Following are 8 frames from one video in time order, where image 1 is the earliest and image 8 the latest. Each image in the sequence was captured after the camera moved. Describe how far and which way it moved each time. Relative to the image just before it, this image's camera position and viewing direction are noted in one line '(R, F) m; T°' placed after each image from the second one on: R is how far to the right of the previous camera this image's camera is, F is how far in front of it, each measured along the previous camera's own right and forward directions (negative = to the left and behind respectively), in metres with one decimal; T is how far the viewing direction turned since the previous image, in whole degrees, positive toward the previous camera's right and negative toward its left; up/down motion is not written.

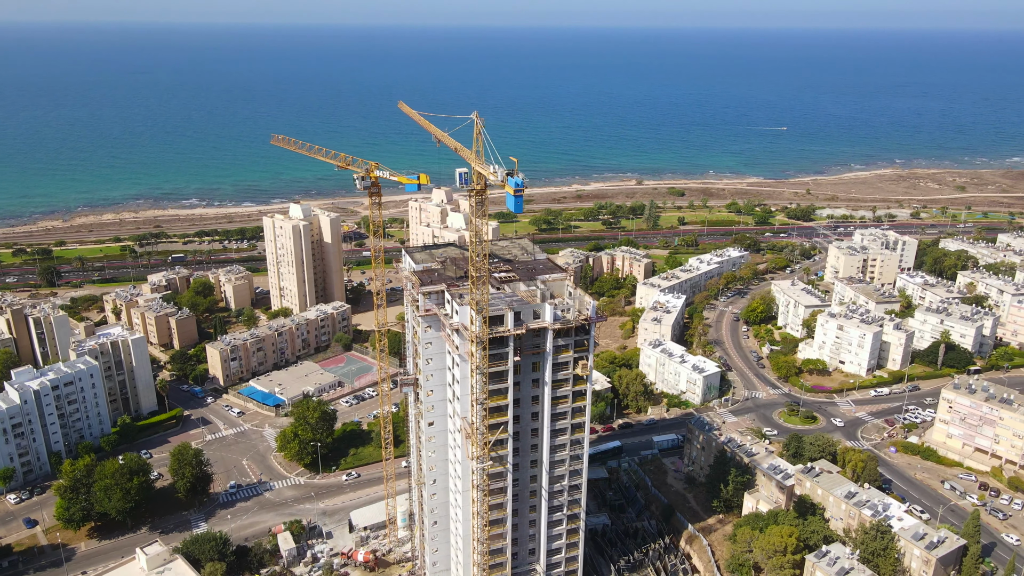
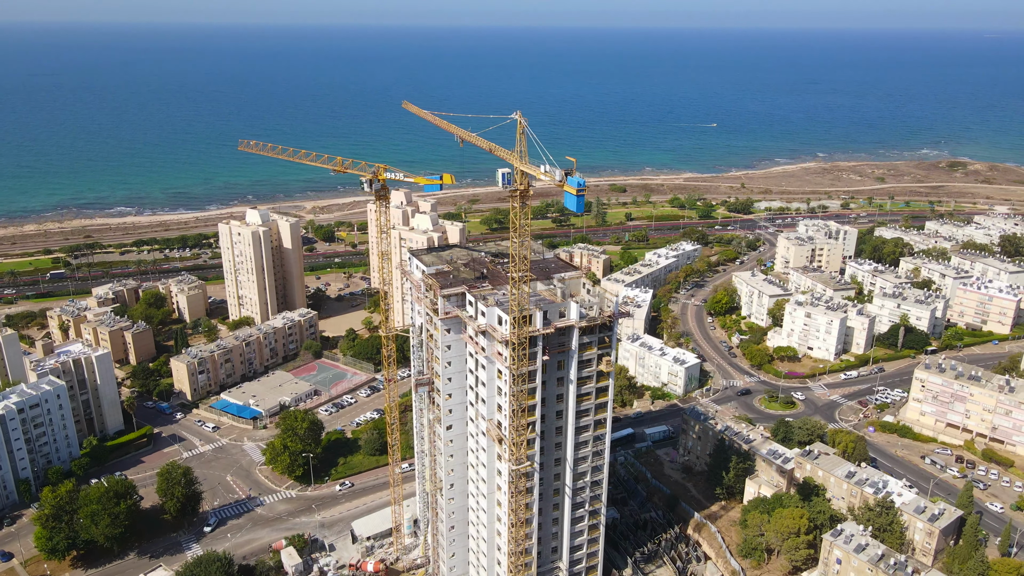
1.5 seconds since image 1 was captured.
(-3.9, +0.3) m; +5°
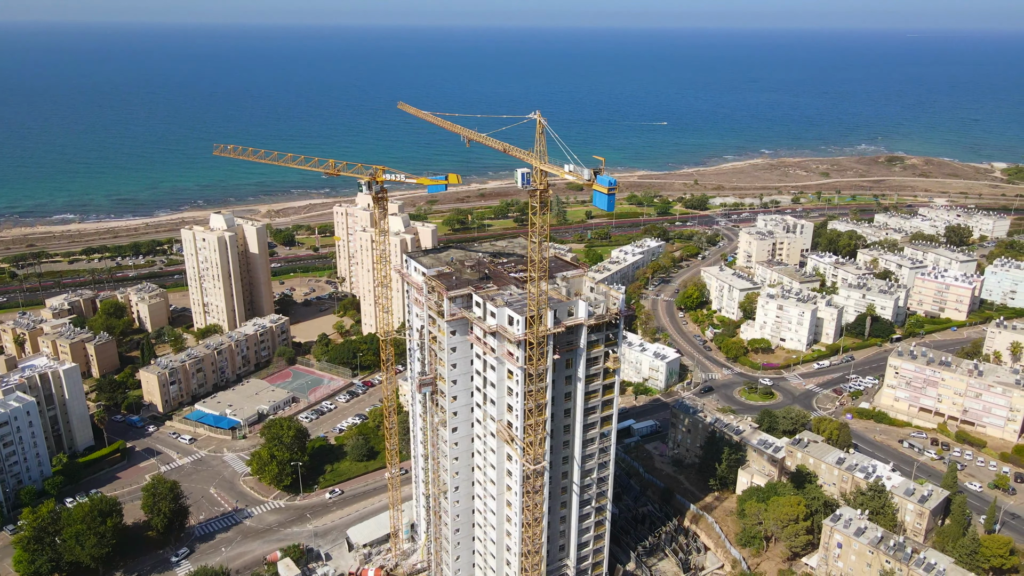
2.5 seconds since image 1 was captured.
(-2.4, +0.1) m; +4°
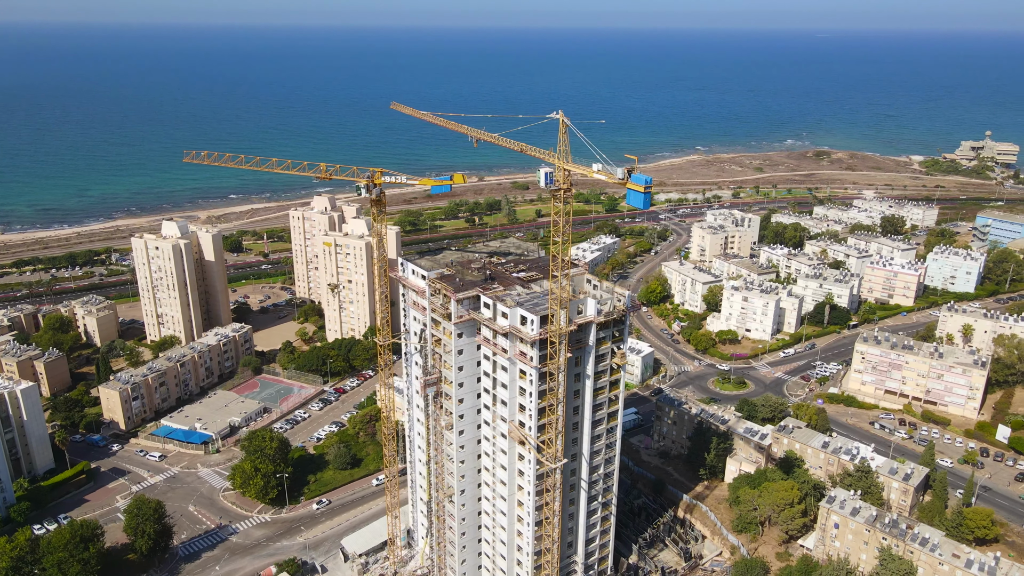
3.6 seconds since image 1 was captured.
(-3.0, +0.2) m; +5°
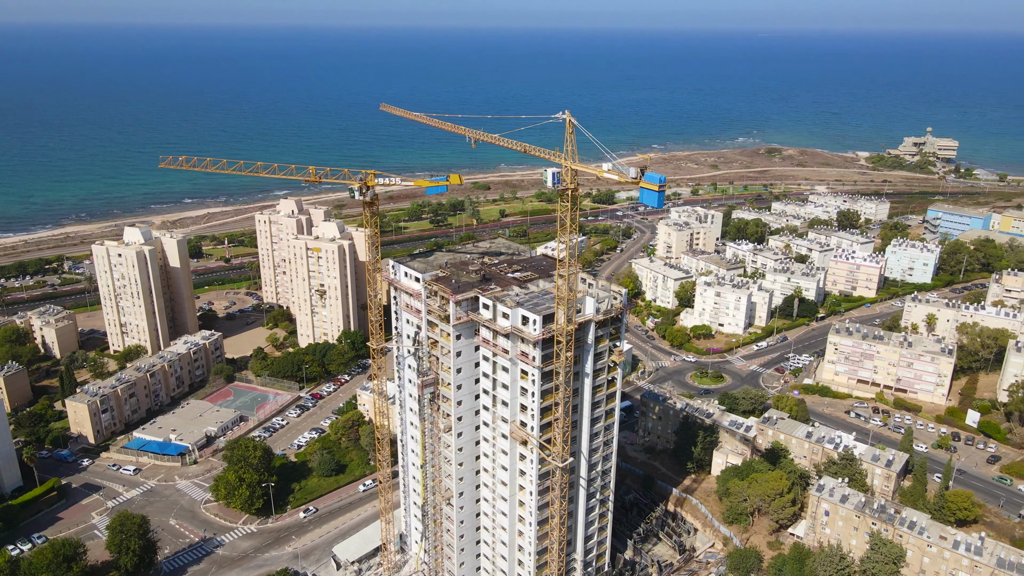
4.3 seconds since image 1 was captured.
(-1.8, +0.1) m; +3°
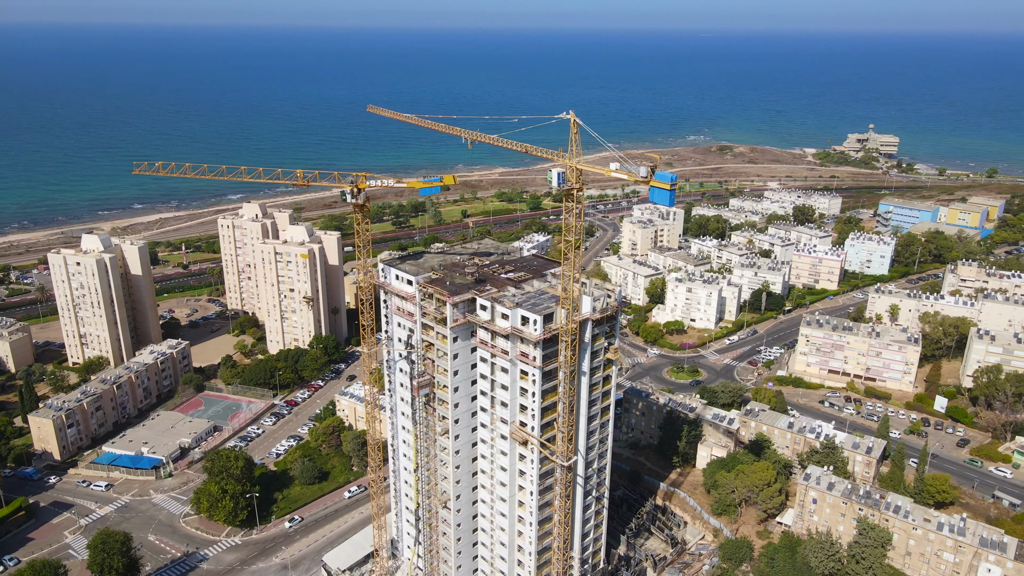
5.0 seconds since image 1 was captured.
(-1.8, +0.1) m; +4°
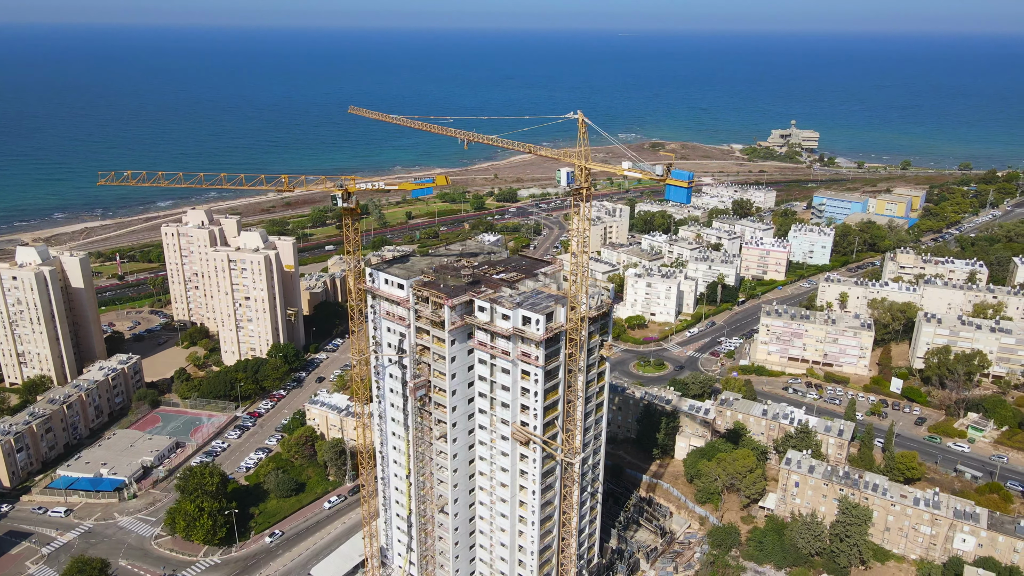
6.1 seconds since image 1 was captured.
(-2.7, +0.1) m; +5°
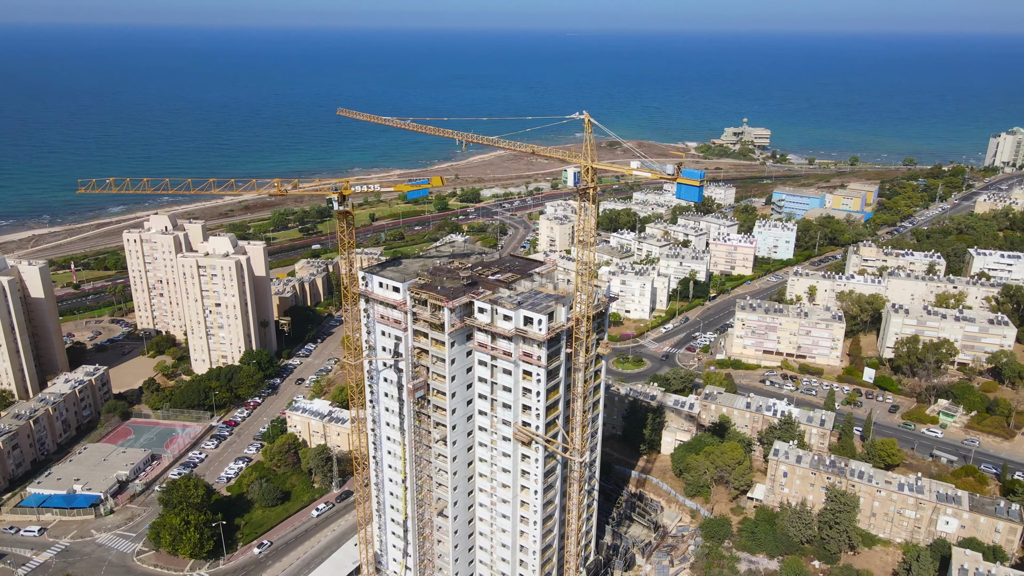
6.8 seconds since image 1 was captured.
(-1.8, 0.0) m; +3°
